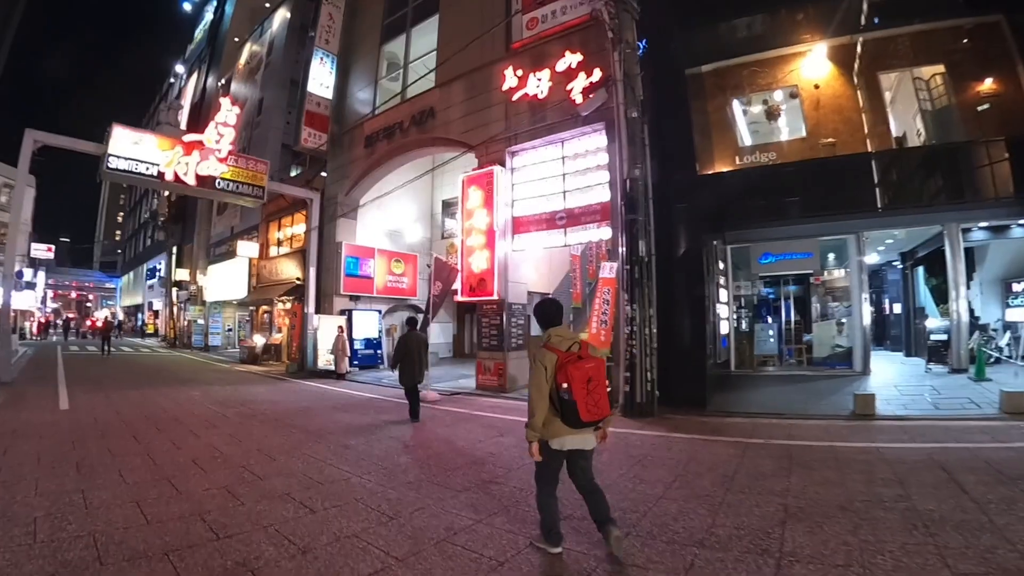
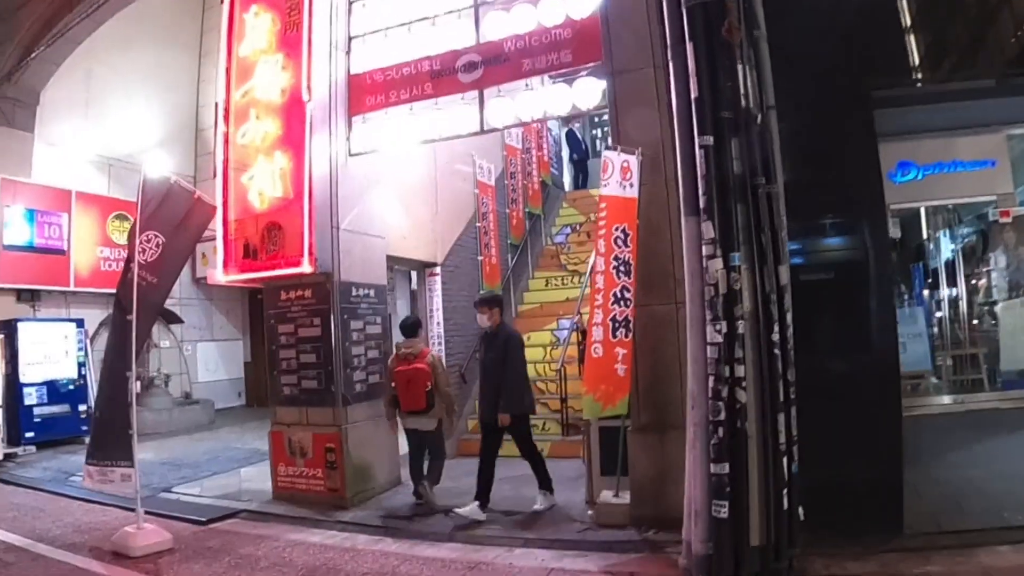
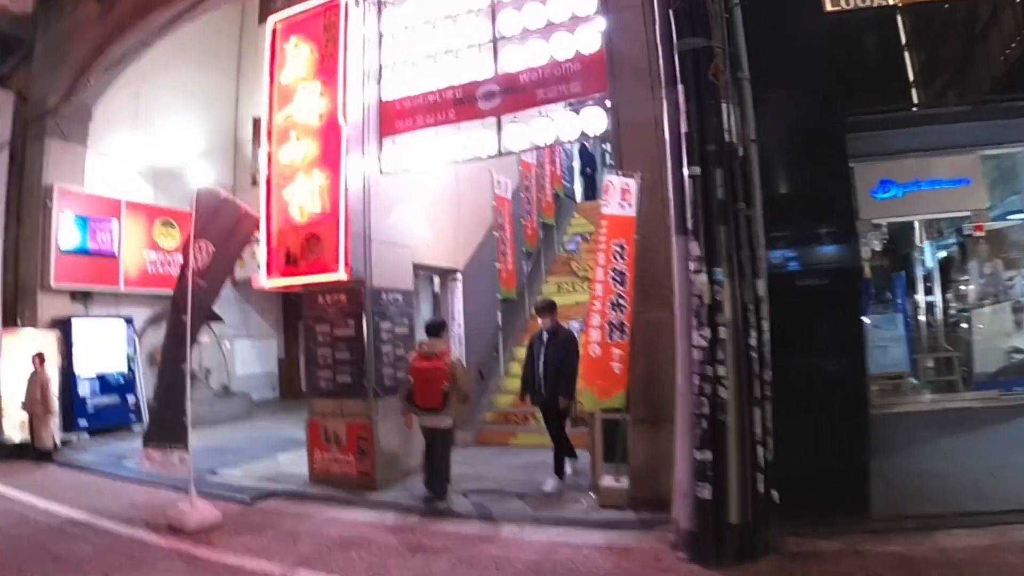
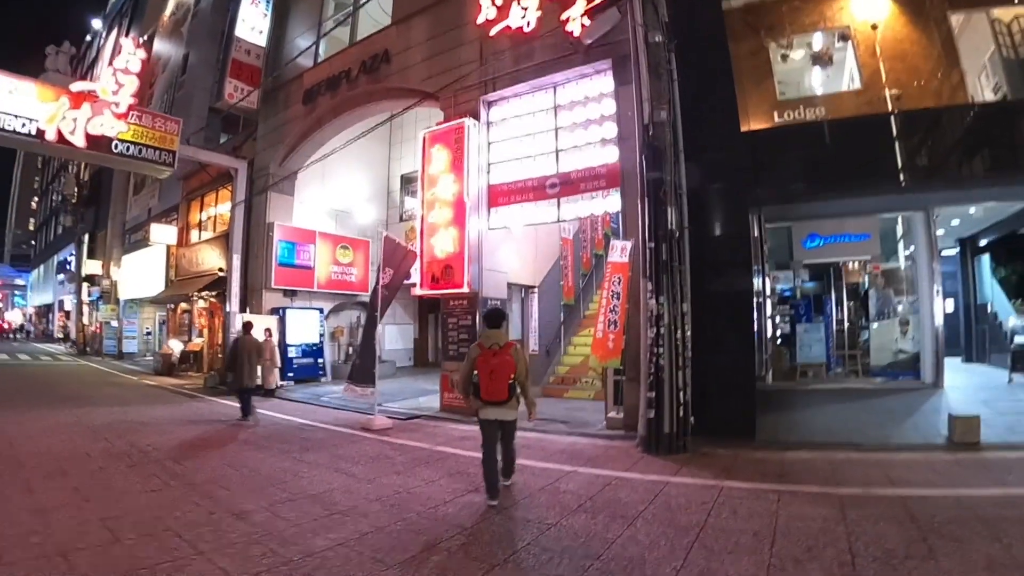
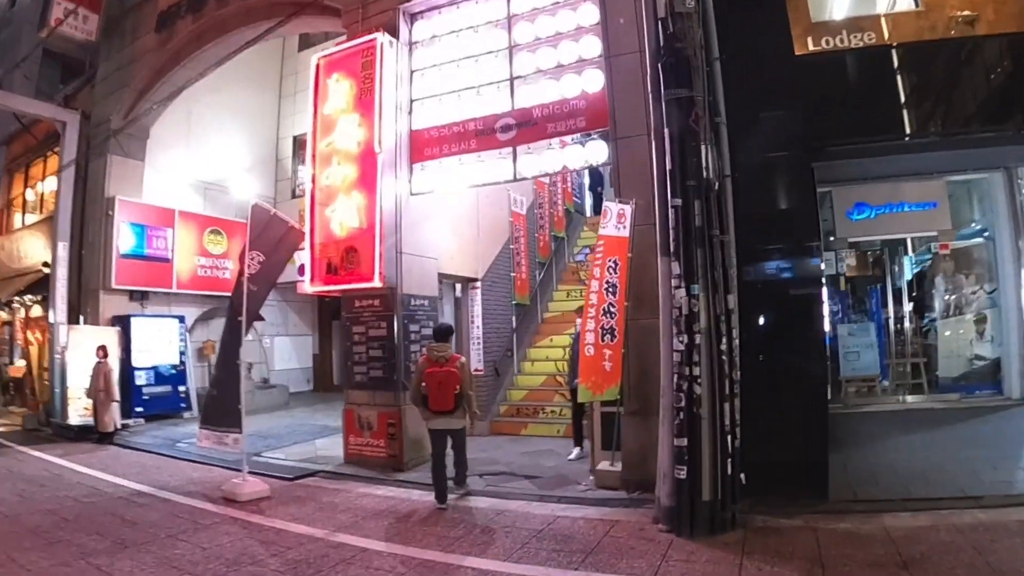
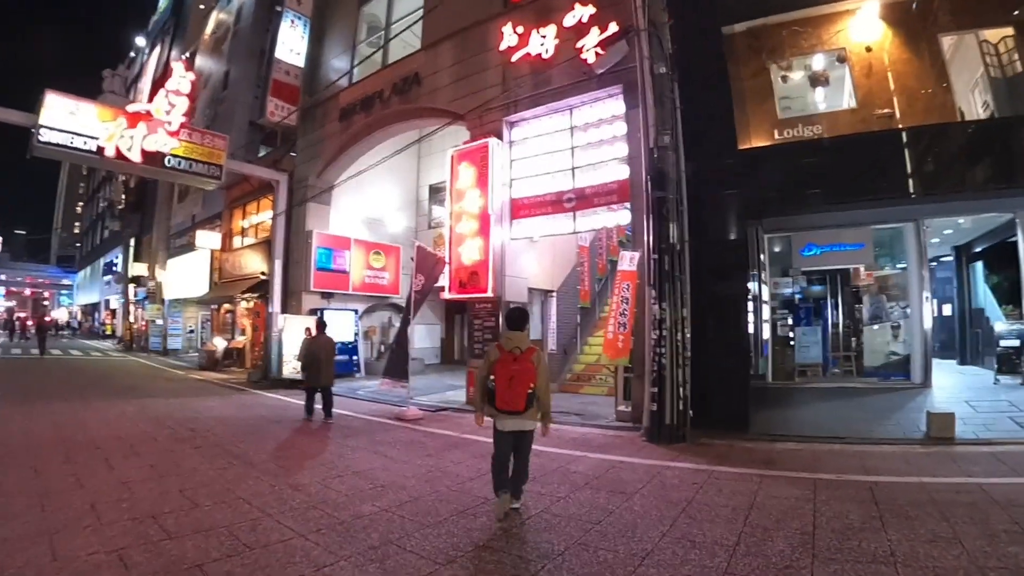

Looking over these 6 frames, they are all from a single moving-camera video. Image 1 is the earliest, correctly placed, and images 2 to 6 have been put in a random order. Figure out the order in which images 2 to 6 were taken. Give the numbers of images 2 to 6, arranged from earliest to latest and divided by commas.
6, 4, 5, 3, 2
